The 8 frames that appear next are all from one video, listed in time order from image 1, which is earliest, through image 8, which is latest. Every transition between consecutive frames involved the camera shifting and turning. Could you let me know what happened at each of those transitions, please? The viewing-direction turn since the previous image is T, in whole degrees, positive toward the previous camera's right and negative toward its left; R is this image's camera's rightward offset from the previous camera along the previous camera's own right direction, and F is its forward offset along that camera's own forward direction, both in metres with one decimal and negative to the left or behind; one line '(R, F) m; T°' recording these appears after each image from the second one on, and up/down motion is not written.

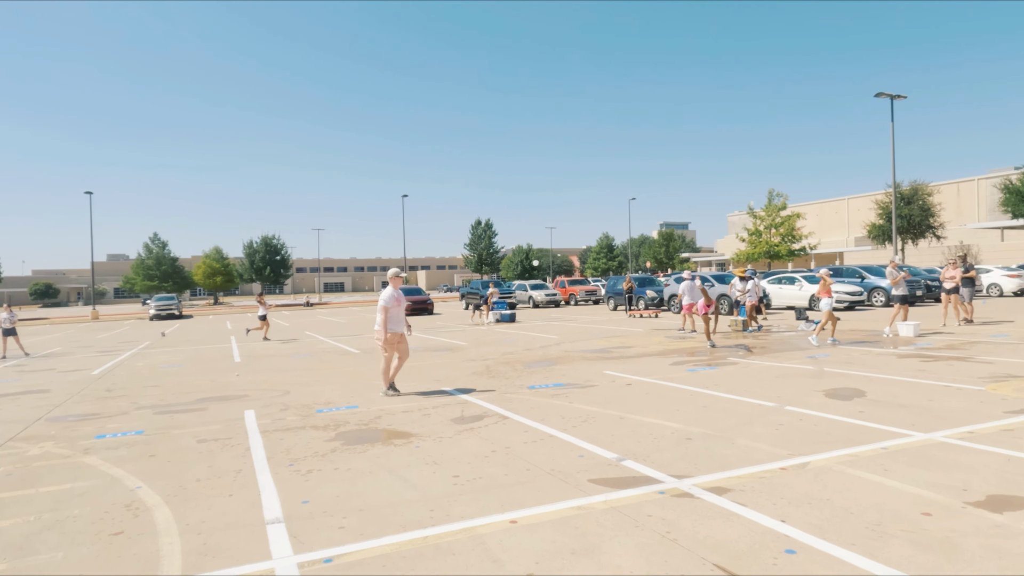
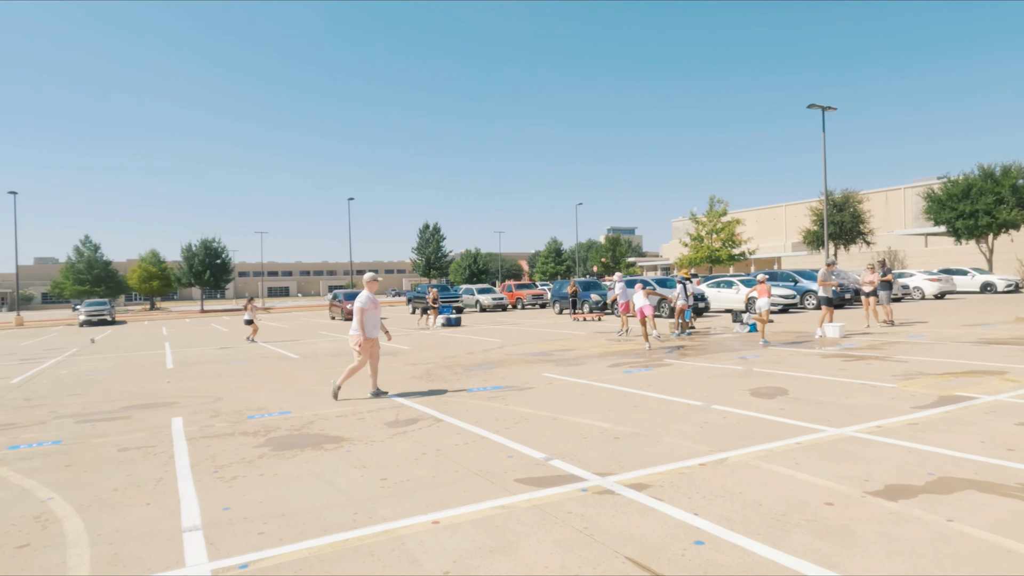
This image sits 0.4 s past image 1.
(+0.2, -0.1) m; +4°
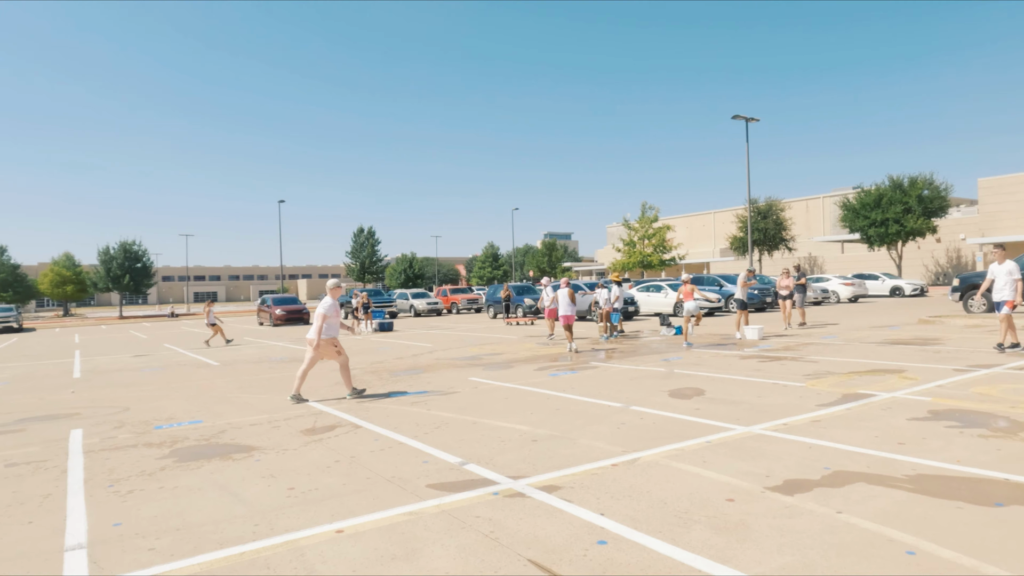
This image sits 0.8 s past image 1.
(+0.2, 0.0) m; +5°
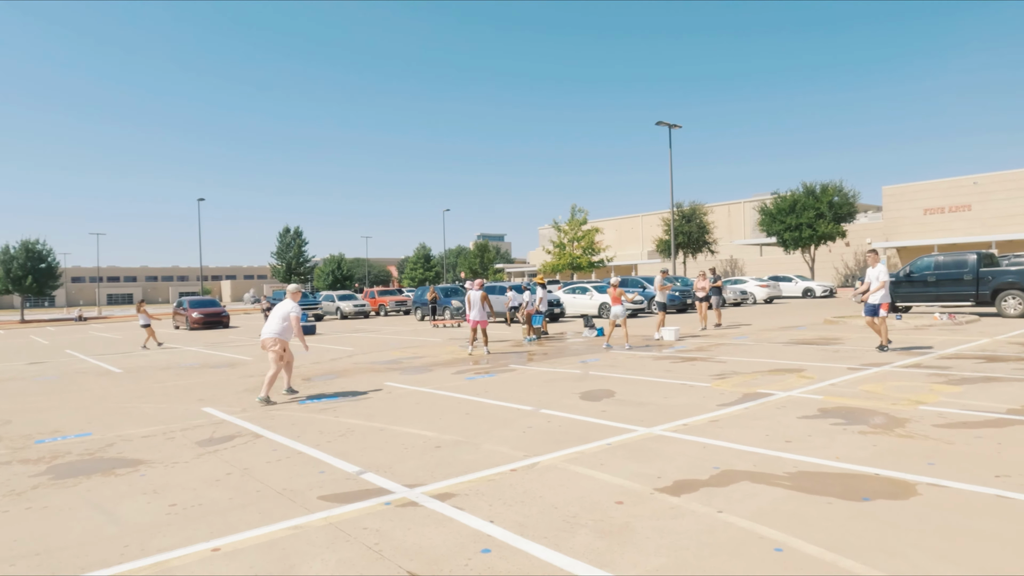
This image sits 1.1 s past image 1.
(+0.3, 0.0) m; +6°
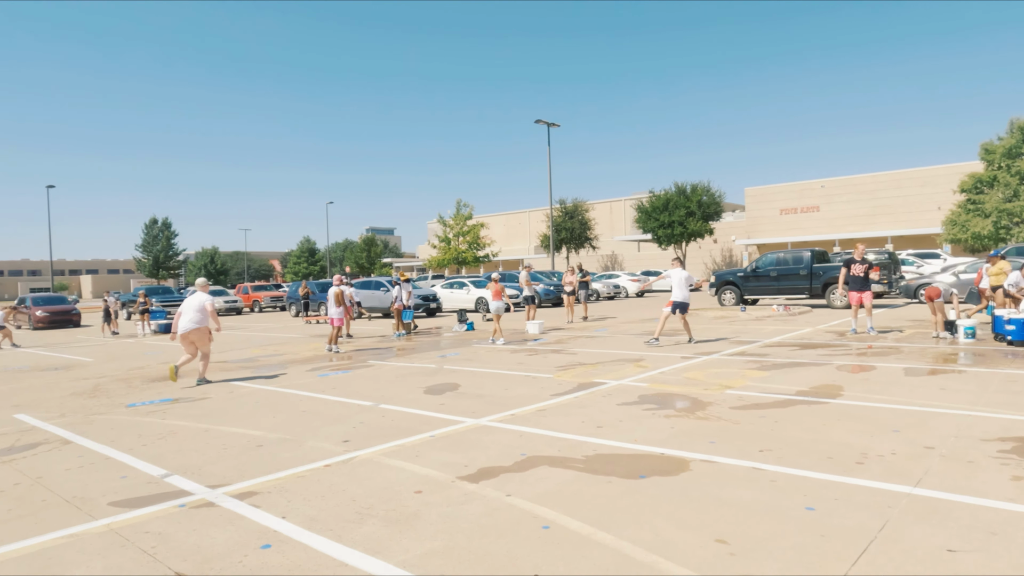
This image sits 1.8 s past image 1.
(+0.6, -0.2) m; +9°
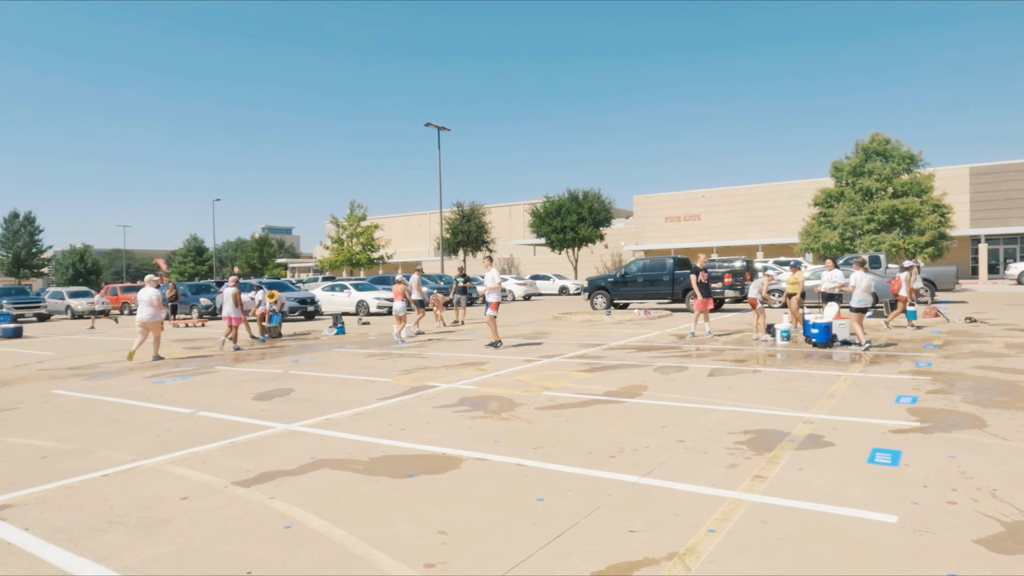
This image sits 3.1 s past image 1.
(+1.0, -0.3) m; +8°
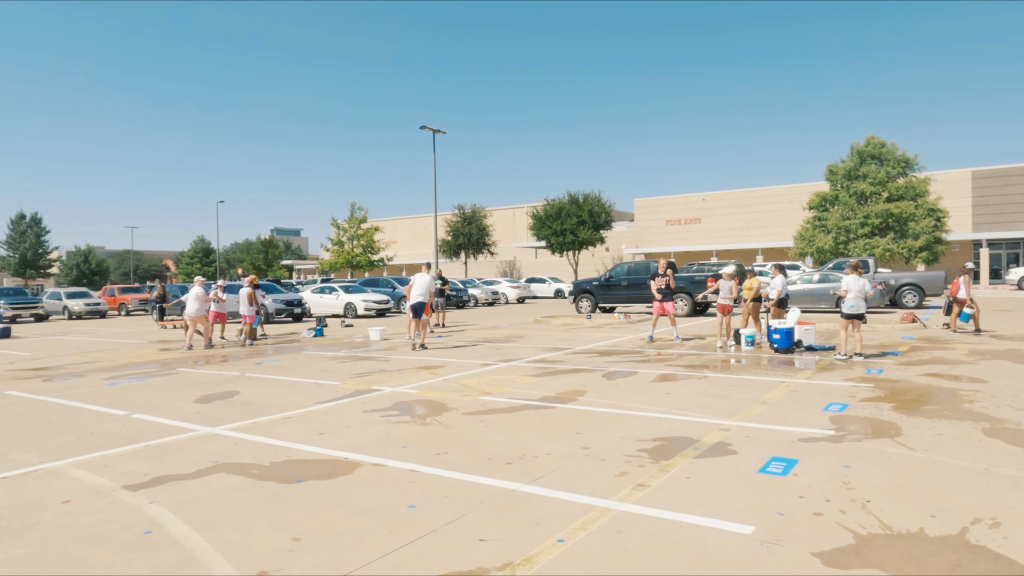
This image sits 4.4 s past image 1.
(+0.9, 0.0) m; -1°
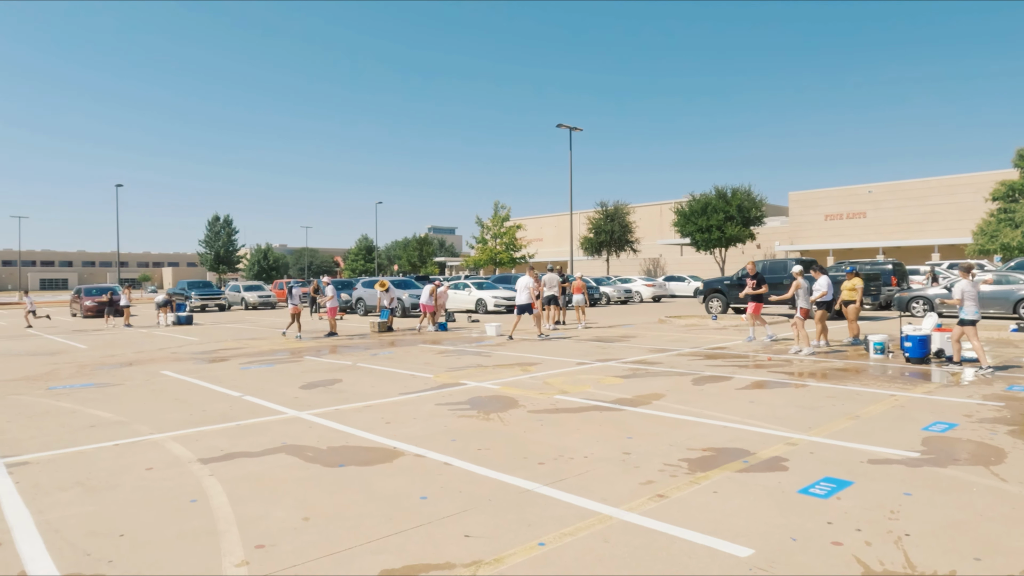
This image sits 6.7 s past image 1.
(+0.9, +0.1) m; -13°
